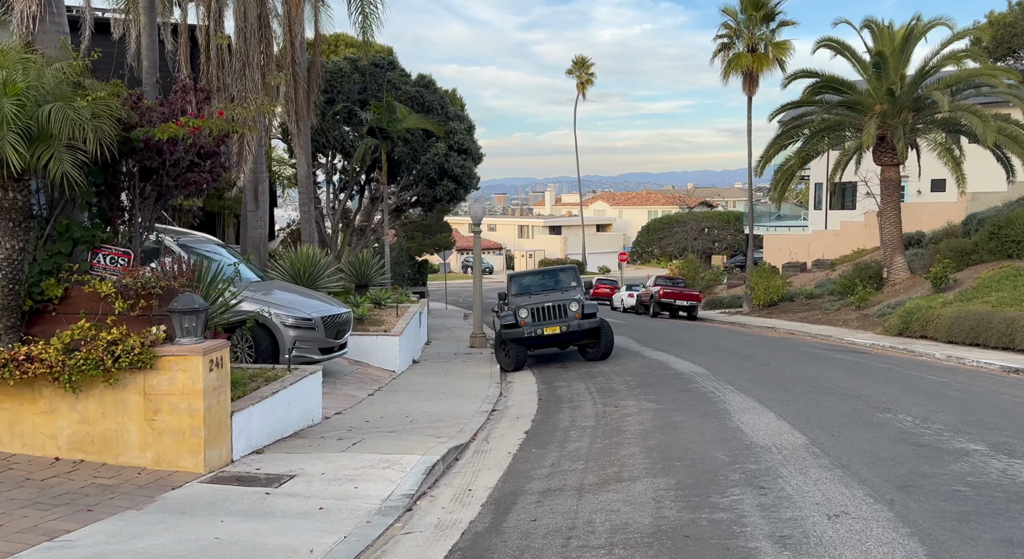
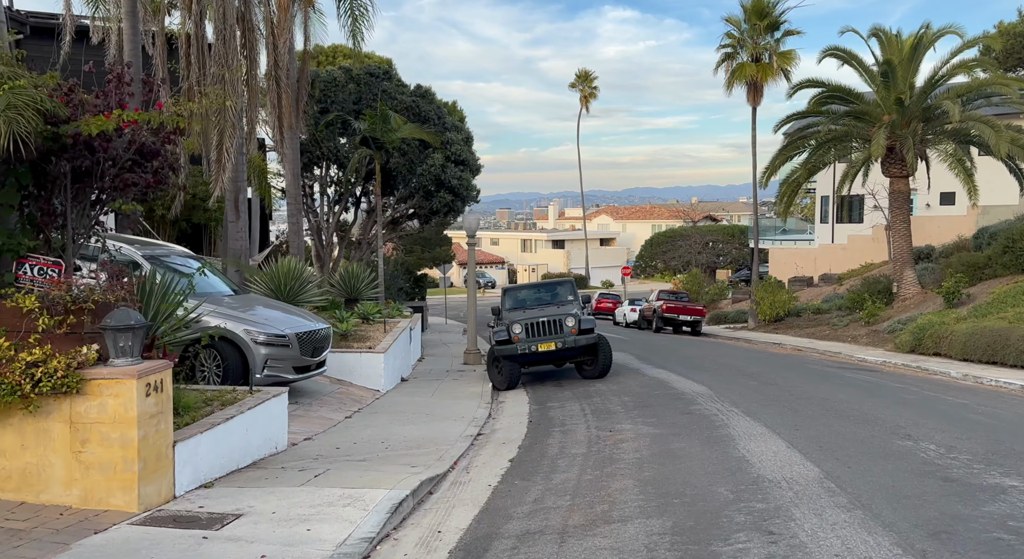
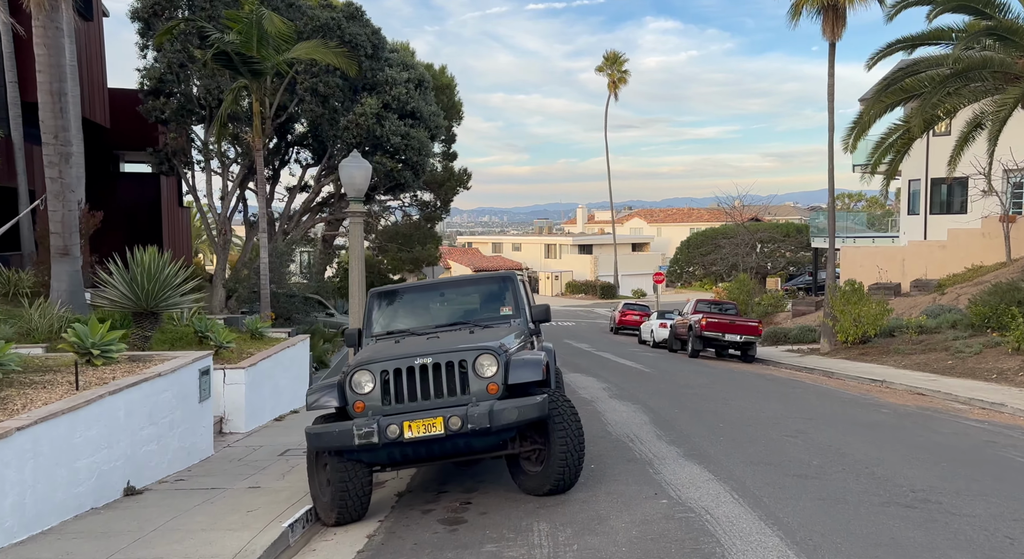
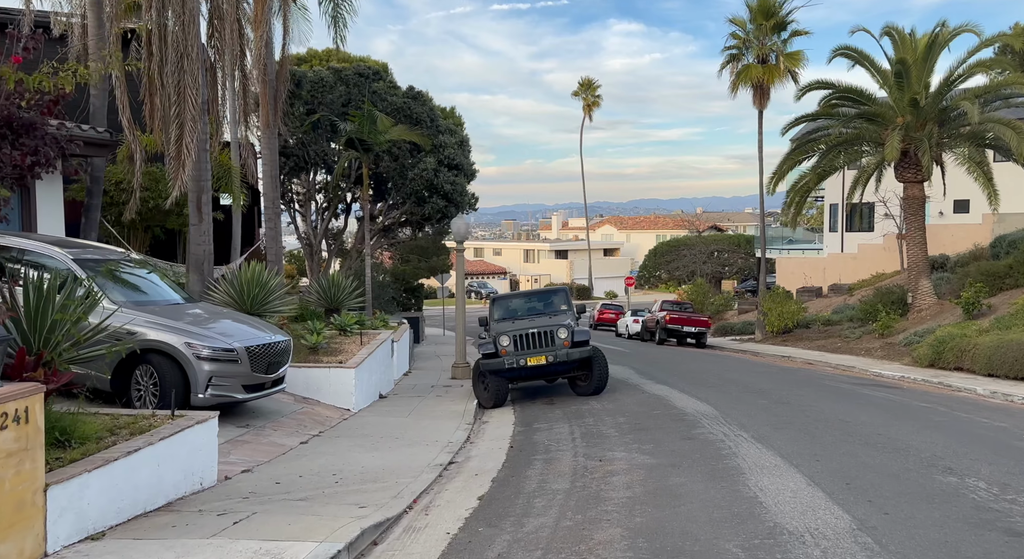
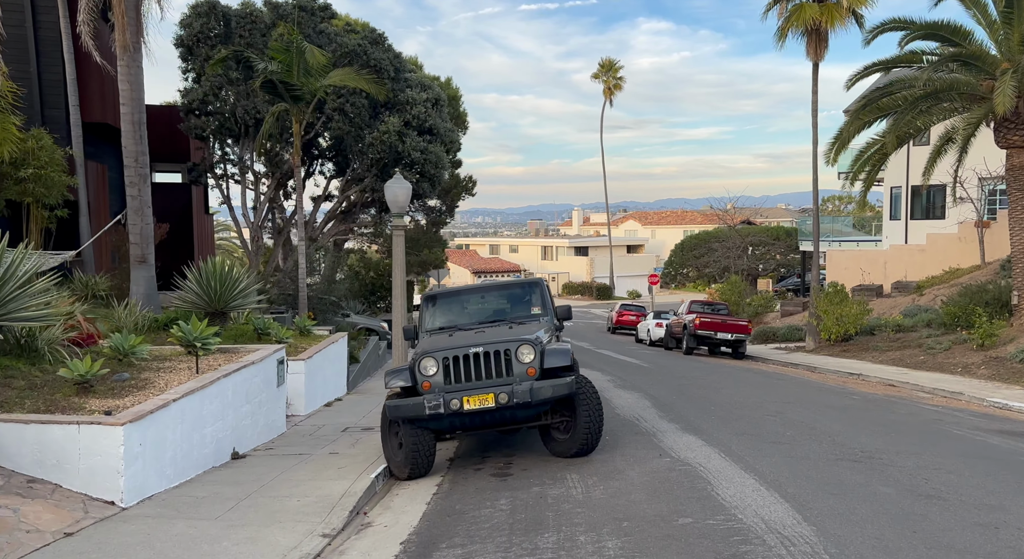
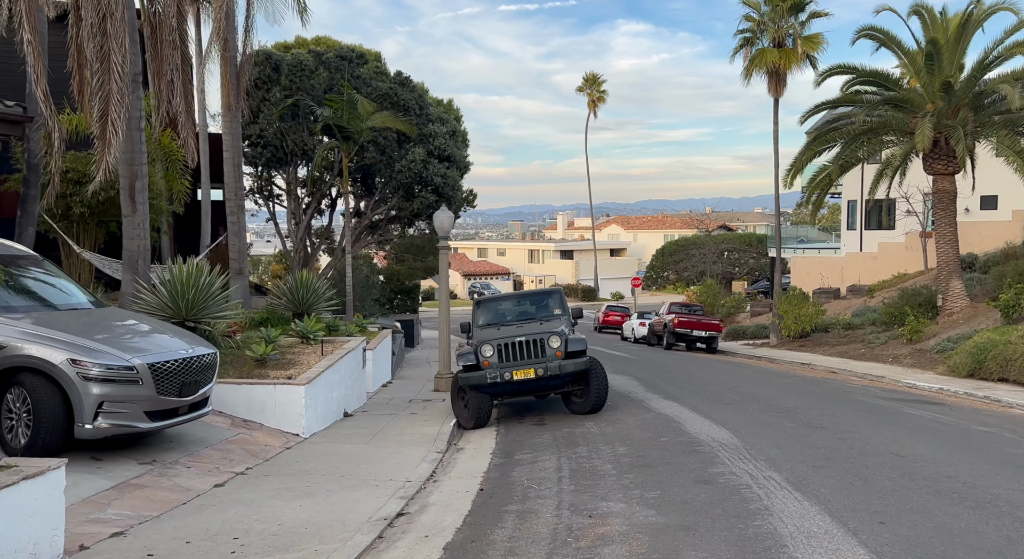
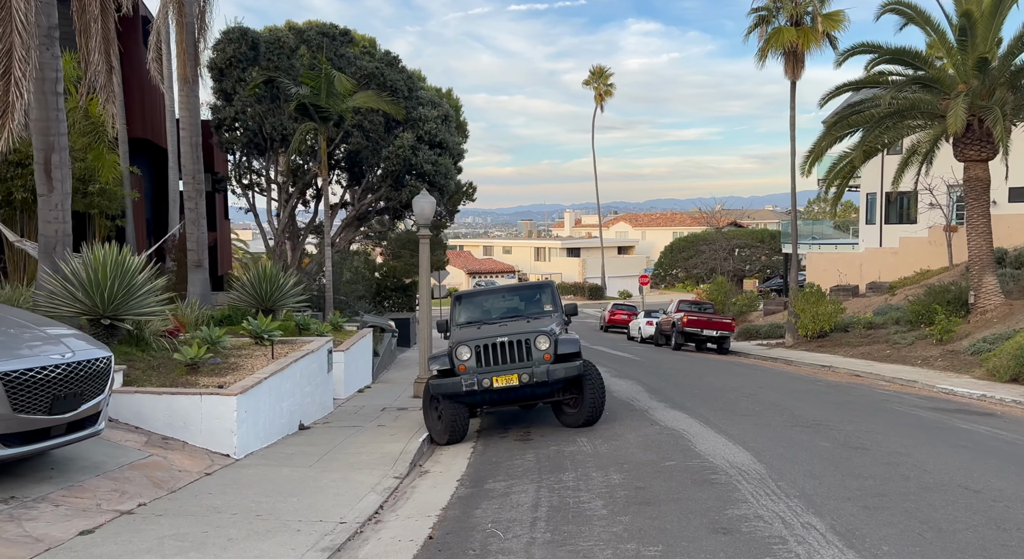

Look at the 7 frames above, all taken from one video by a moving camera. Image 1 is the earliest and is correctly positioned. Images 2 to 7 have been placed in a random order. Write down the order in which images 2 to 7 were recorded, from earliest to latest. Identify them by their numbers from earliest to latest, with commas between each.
2, 4, 6, 7, 5, 3
